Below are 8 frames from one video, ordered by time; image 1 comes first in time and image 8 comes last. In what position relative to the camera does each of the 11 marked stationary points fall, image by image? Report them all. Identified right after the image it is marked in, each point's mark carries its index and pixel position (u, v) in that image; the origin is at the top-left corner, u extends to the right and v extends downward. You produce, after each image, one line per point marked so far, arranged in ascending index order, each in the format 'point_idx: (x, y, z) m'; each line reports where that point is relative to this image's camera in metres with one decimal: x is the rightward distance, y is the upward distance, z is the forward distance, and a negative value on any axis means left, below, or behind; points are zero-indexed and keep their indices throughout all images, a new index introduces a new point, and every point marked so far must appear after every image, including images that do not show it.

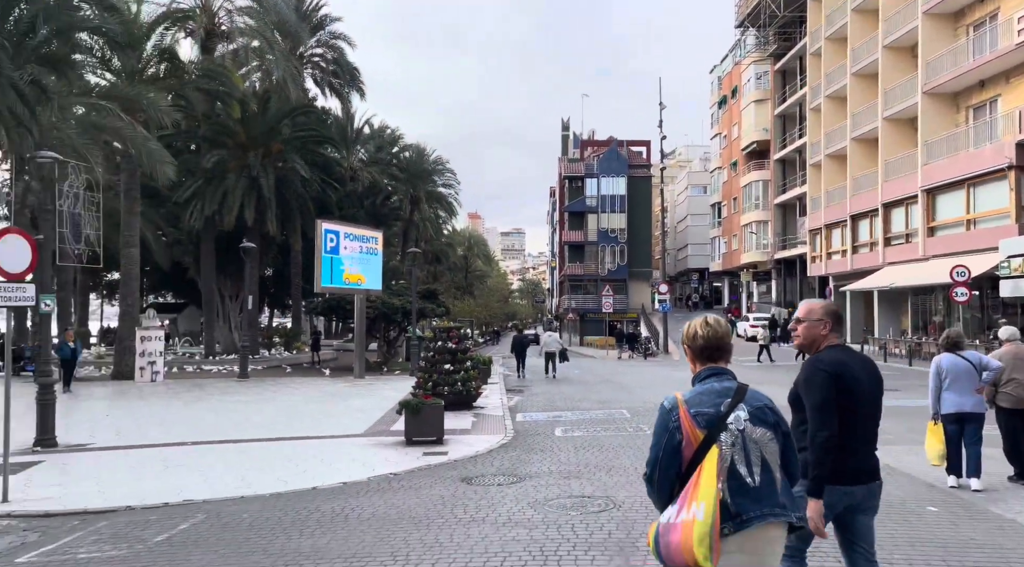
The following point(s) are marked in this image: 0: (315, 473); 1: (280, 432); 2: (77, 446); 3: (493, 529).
0: (-2.7, -2.6, +11.3) m
1: (-4.5, -2.9, +15.8) m
2: (-7.9, -2.9, +14.8) m
3: (-0.1, -2.4, +7.7) m
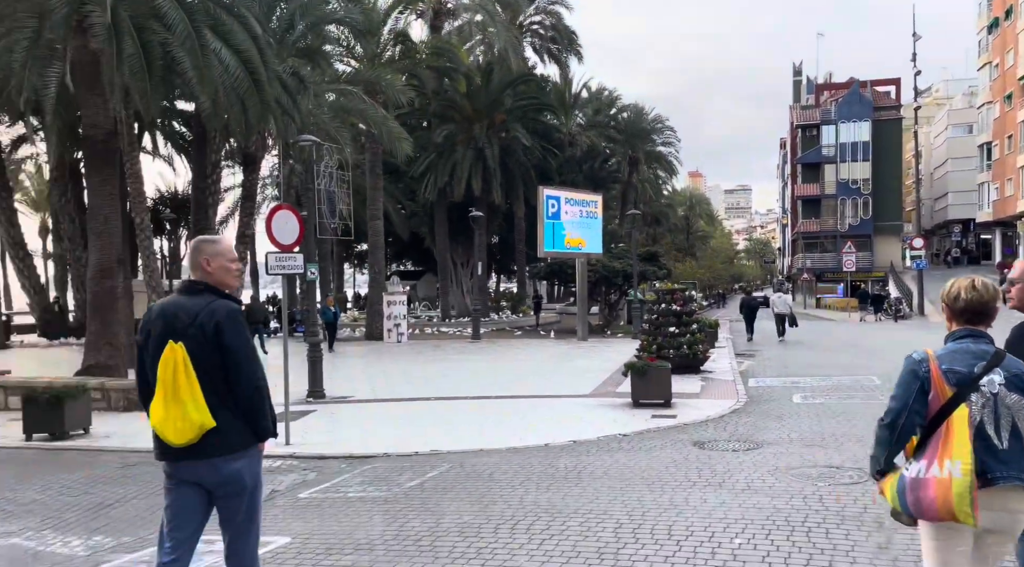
0: (+0.5, -2.1, +11.7) m
1: (+0.1, -2.2, +16.6) m
2: (-3.5, -2.3, +16.4) m
3: (+2.0, -2.0, +7.5) m
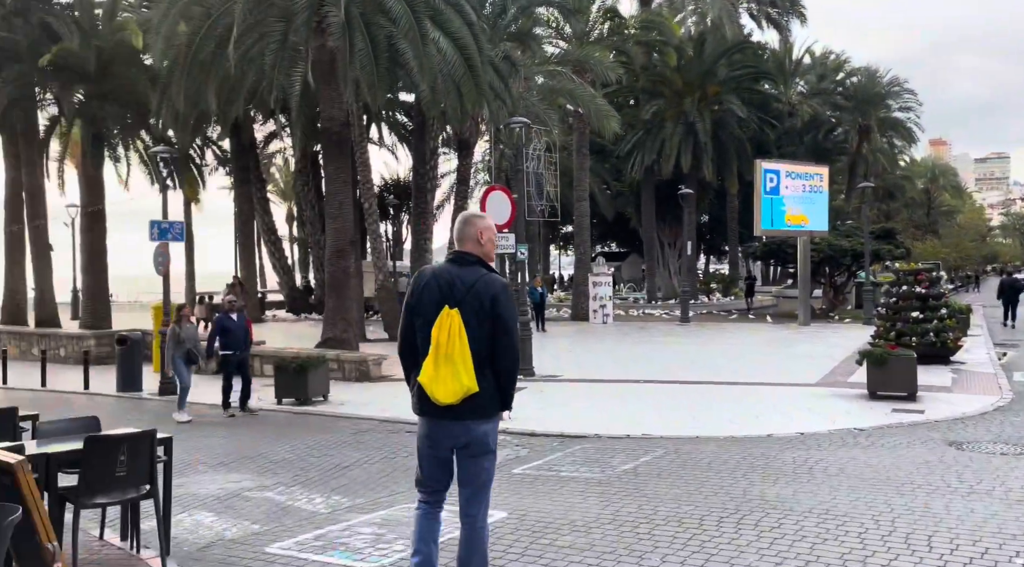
0: (+3.5, -1.9, +11.1) m
1: (+4.3, -1.8, +15.9) m
2: (+0.7, -1.9, +16.7) m
3: (+3.9, -1.8, +6.7) m
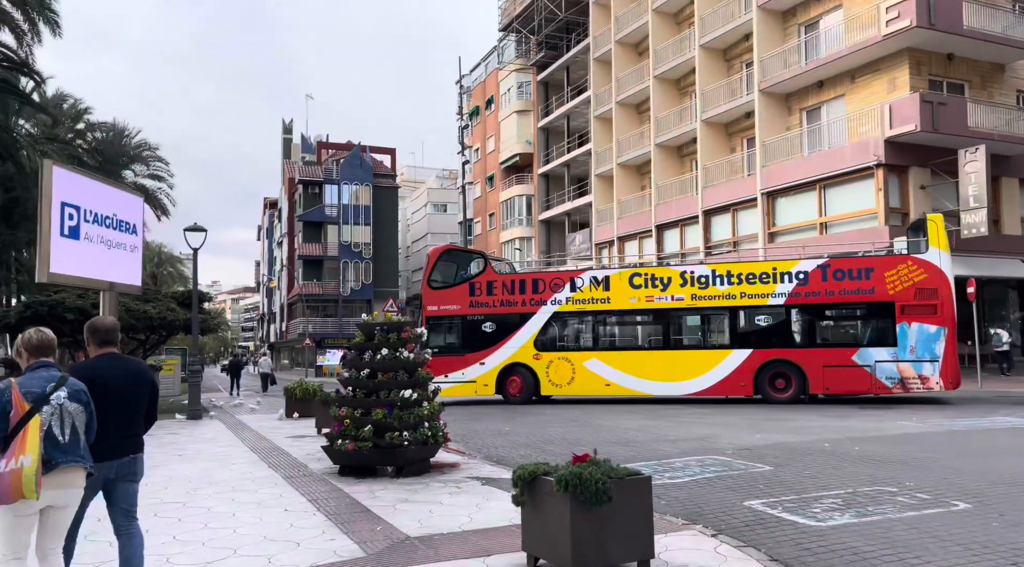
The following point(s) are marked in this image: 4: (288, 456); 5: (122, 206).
0: (+8.7, -0.8, +7.1) m
1: (+11.8, -0.2, +10.8) m
2: (+9.2, -0.2, +13.3) m
3: (+6.8, -1.3, +3.1) m
4: (-3.1, -2.4, +11.3) m
5: (-8.5, +1.6, +17.5) m
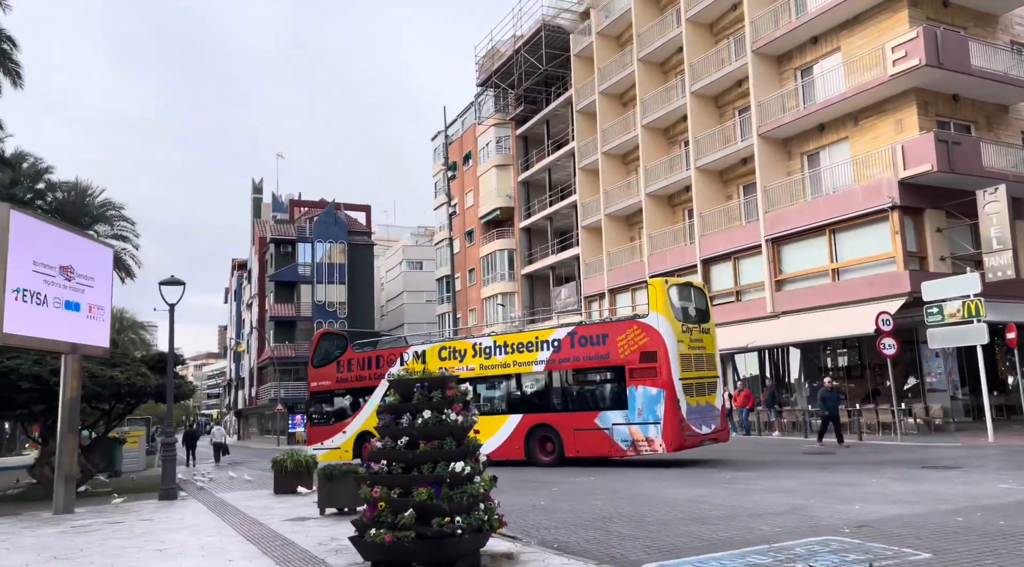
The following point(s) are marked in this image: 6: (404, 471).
0: (+9.4, -1.0, +5.8) m
1: (+12.4, -0.6, +9.7) m
2: (+9.7, -0.8, +12.0) m
3: (+7.7, -1.2, +1.7) m
4: (-2.5, -3.1, +9.4) m
5: (-8.2, +0.4, +15.6) m
6: (-1.0, -1.7, +7.5) m
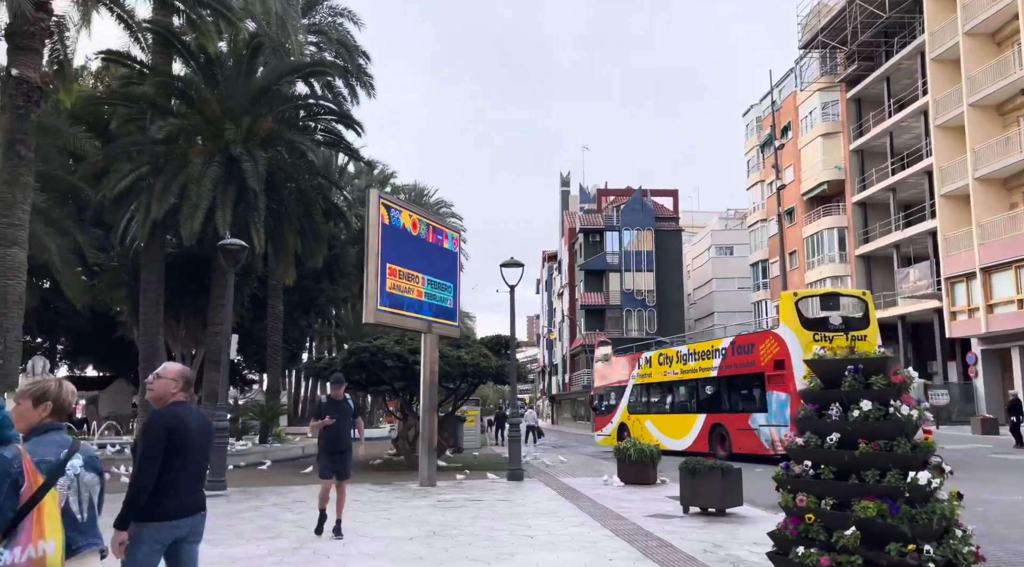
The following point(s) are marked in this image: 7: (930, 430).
0: (+11.5, -0.5, +0.5) m
1: (+15.7, 0.0, +3.1) m
2: (+14.0, -0.2, +6.3) m
3: (+8.4, -0.8, -2.6) m
4: (+1.7, -2.7, +8.2) m
5: (-1.4, +0.8, +16.0) m
6: (+2.4, -1.4, +5.9) m
7: (+3.1, -1.1, +5.8) m
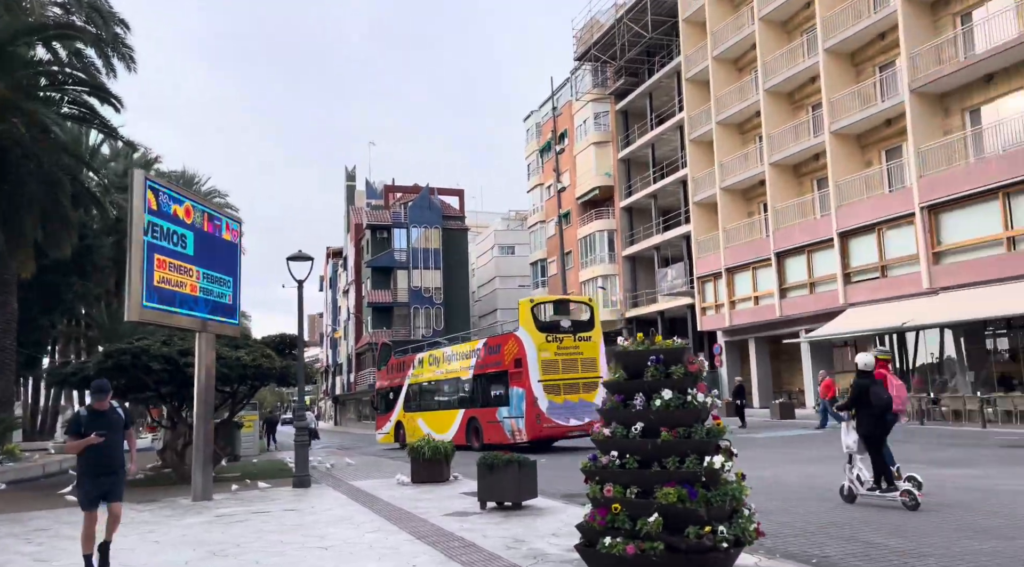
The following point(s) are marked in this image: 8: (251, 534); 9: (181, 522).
0: (+11.1, -0.5, +3.2) m
1: (+14.5, 0.0, +6.8) m
2: (+12.1, -0.2, +9.4) m
3: (+9.0, -0.8, -0.6) m
4: (-0.3, -2.7, +8.0) m
5: (-5.4, +0.9, +14.8) m
6: (+1.0, -1.4, +6.0) m
7: (+1.6, -1.0, +6.1) m
8: (-3.1, -3.0, +9.7) m
9: (-4.5, -3.2, +11.0) m
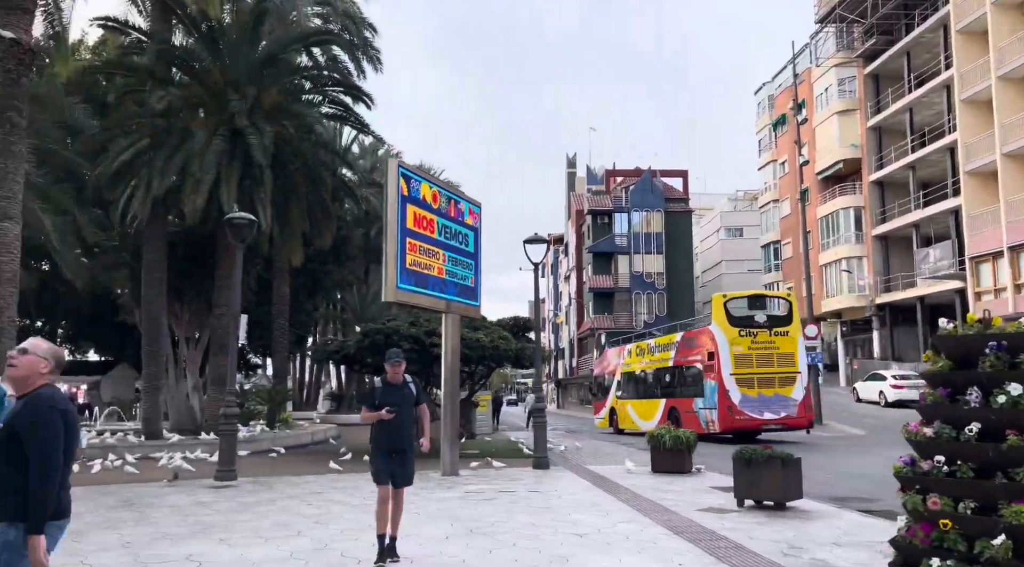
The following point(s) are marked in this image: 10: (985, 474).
0: (+11.9, -0.3, -0.5) m
1: (+16.1, +0.2, +2.1) m
2: (+14.5, +0.1, +5.2) m
3: (+8.9, -0.7, -3.6) m
4: (+2.1, -2.4, +7.2) m
5: (-0.9, +1.2, +15.0) m
6: (+2.8, -1.2, +4.9) m
7: (+3.5, -0.8, +4.9) m
8: (-0.1, -2.8, +9.6) m
9: (-1.1, -3.0, +11.2) m
10: (+2.9, -1.1, +4.9) m
